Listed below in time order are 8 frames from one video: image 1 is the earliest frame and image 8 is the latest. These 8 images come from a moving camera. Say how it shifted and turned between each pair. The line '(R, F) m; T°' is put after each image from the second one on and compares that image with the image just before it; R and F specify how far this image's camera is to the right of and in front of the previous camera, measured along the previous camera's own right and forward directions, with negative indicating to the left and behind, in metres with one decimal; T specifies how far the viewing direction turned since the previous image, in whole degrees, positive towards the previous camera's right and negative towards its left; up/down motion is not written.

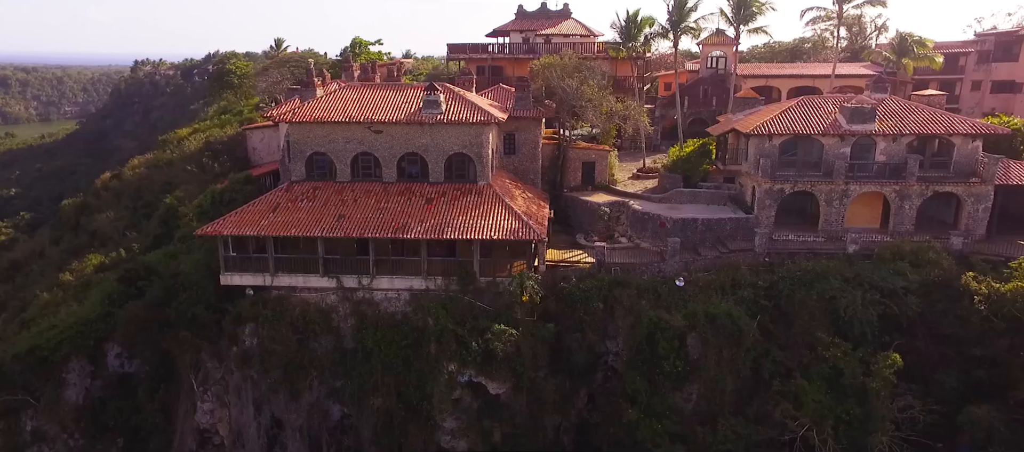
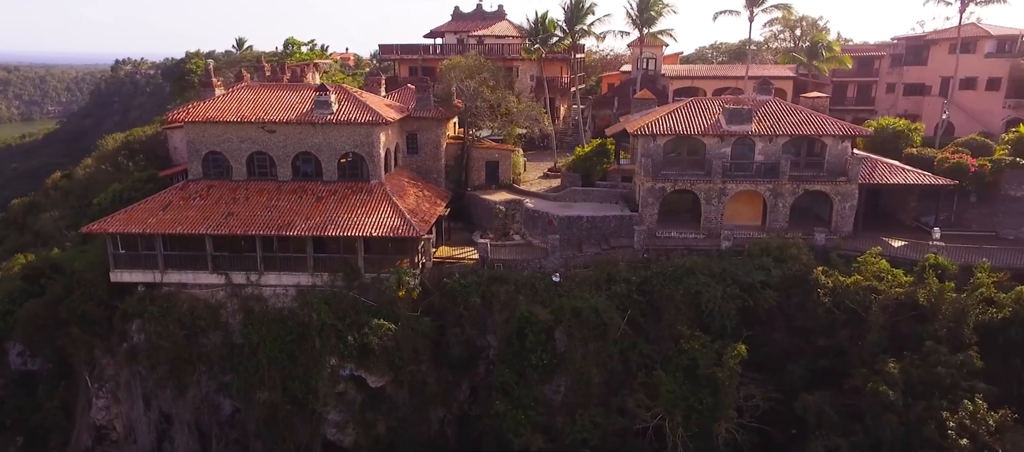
(+4.3, -0.8) m; +1°
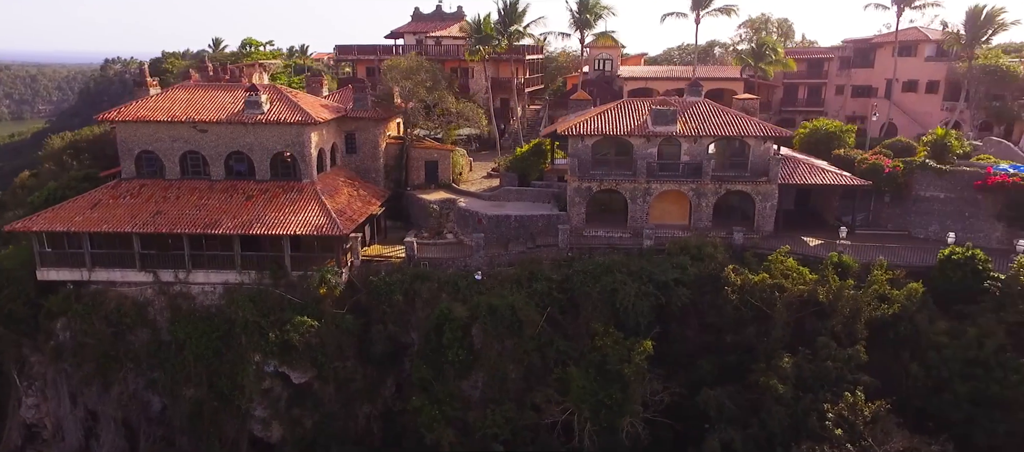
(+2.9, -0.5) m; +1°
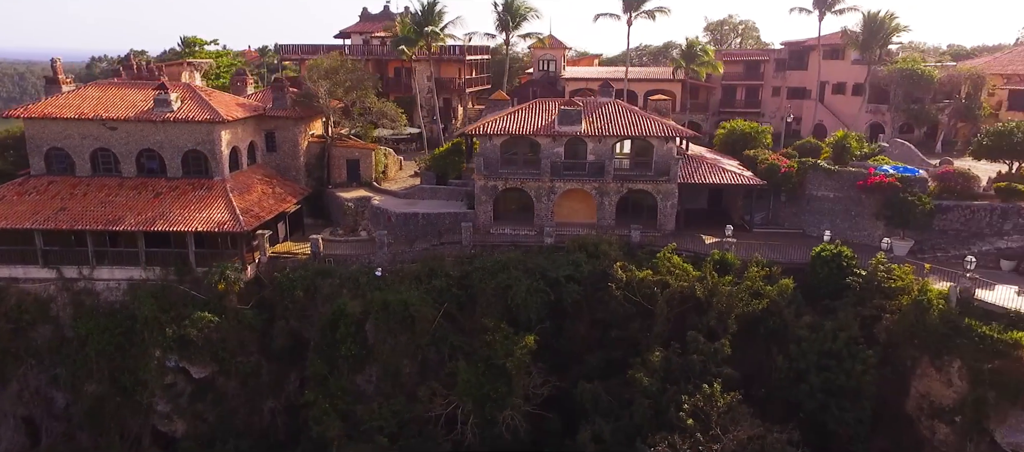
(+3.8, -0.5) m; +1°
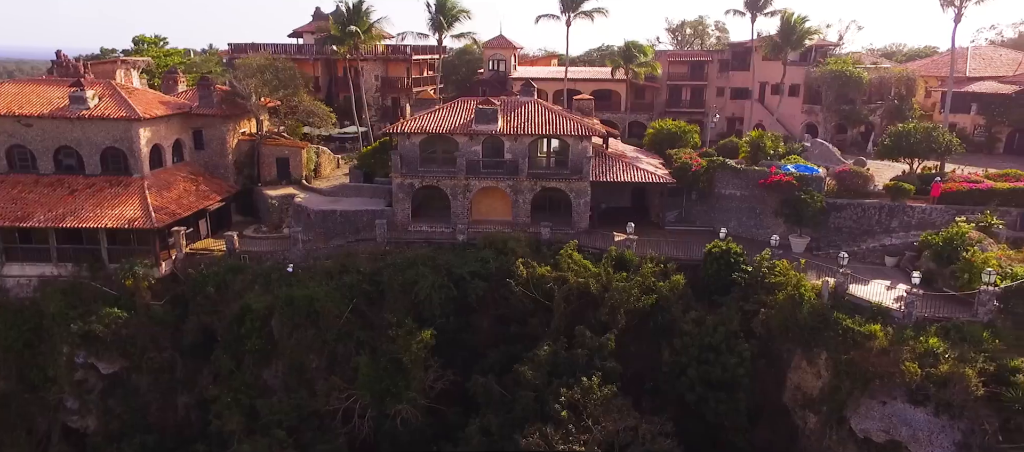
(+3.4, -0.4) m; +1°
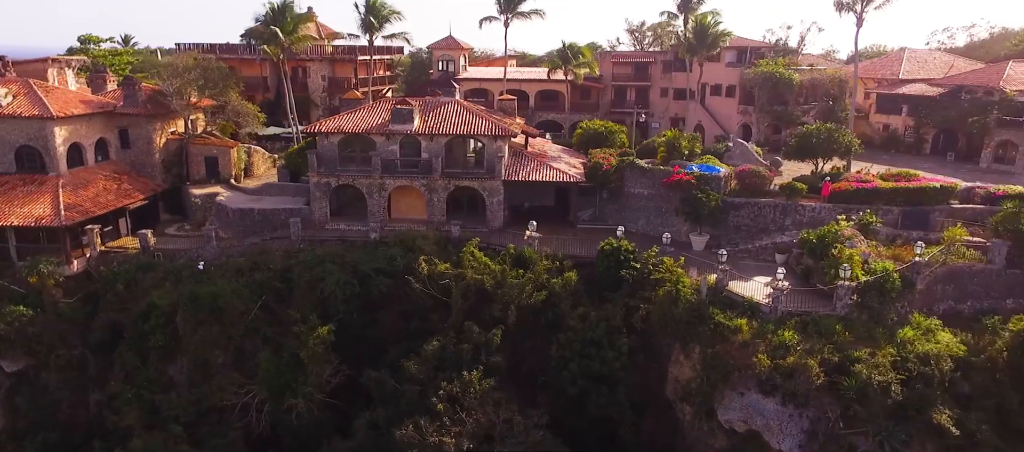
(+3.5, -0.5) m; +1°
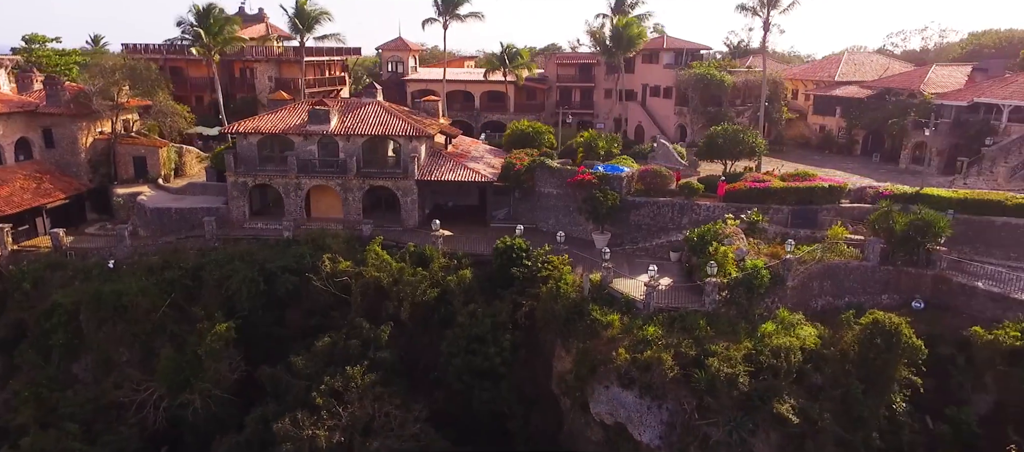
(+3.6, -0.5) m; +1°
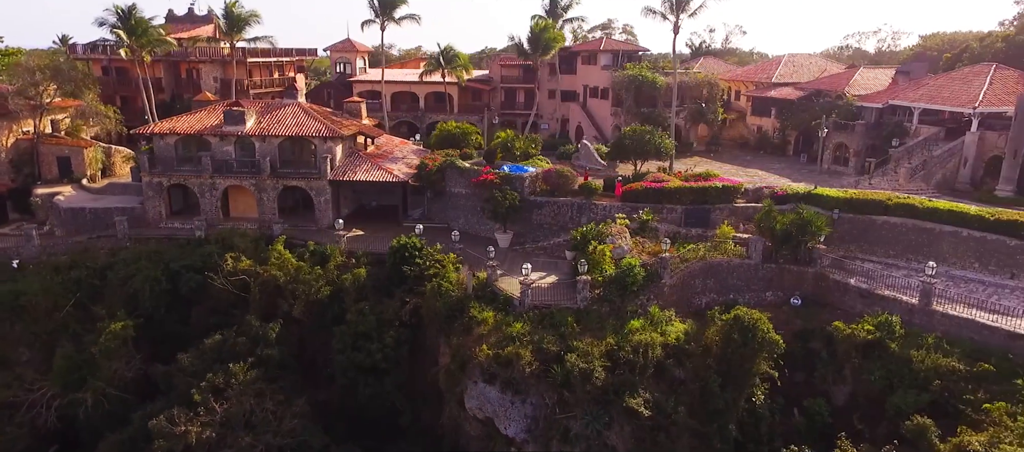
(+3.7, -0.4) m; +1°
